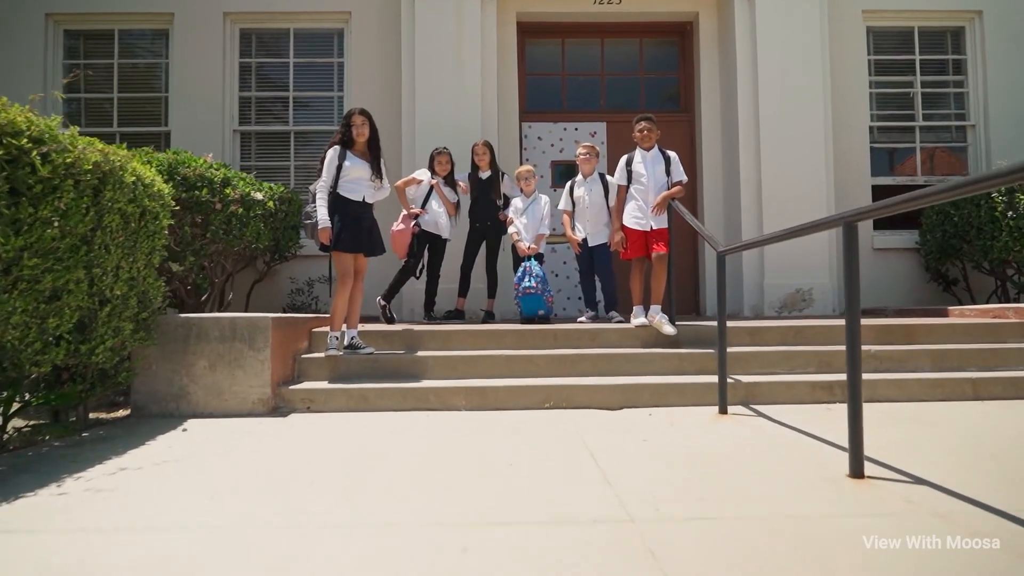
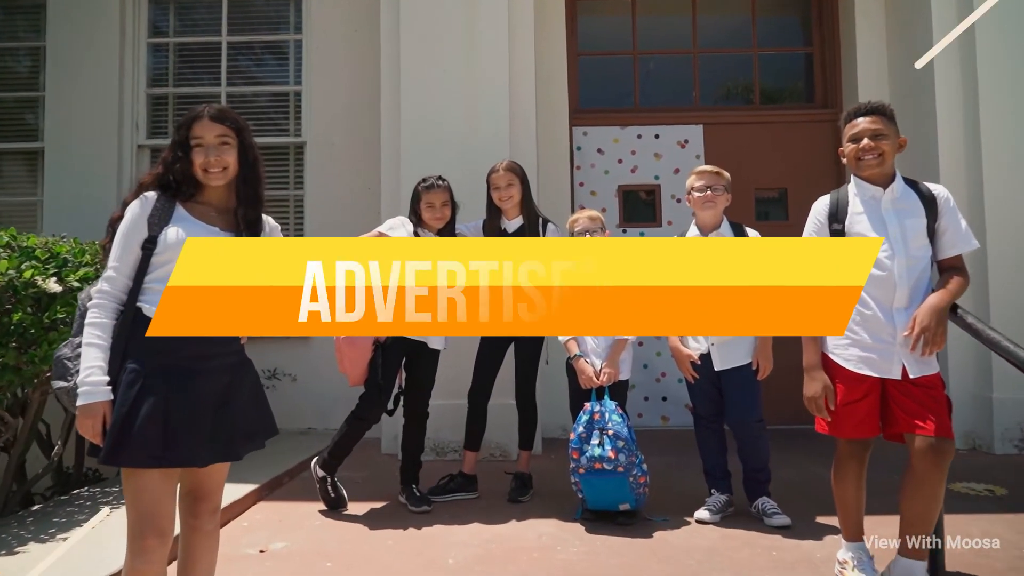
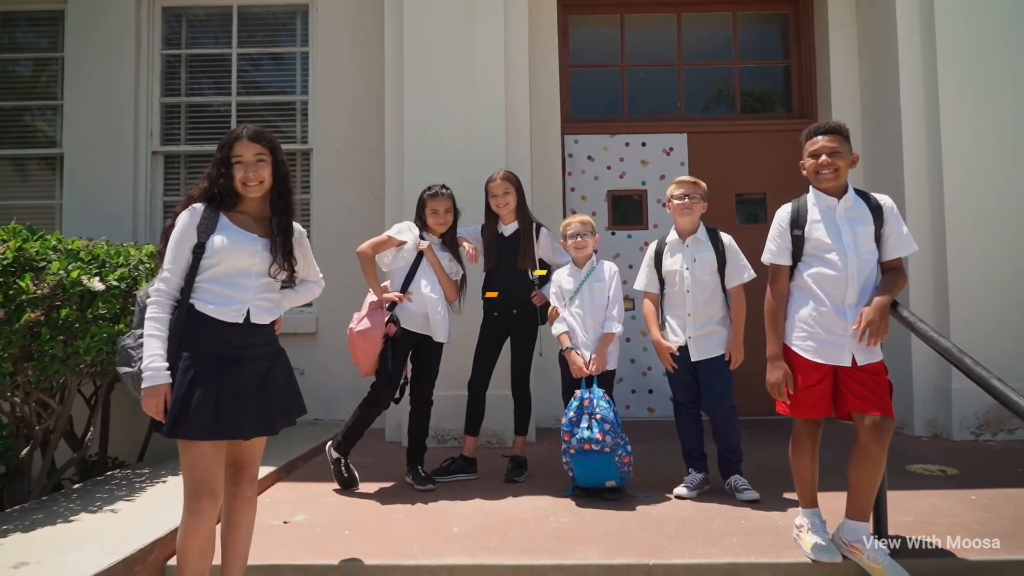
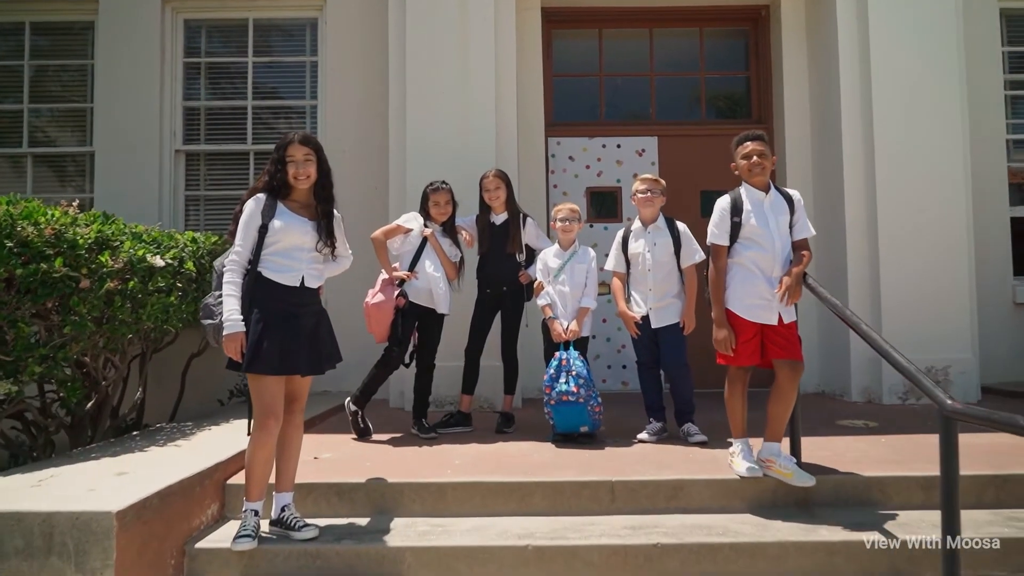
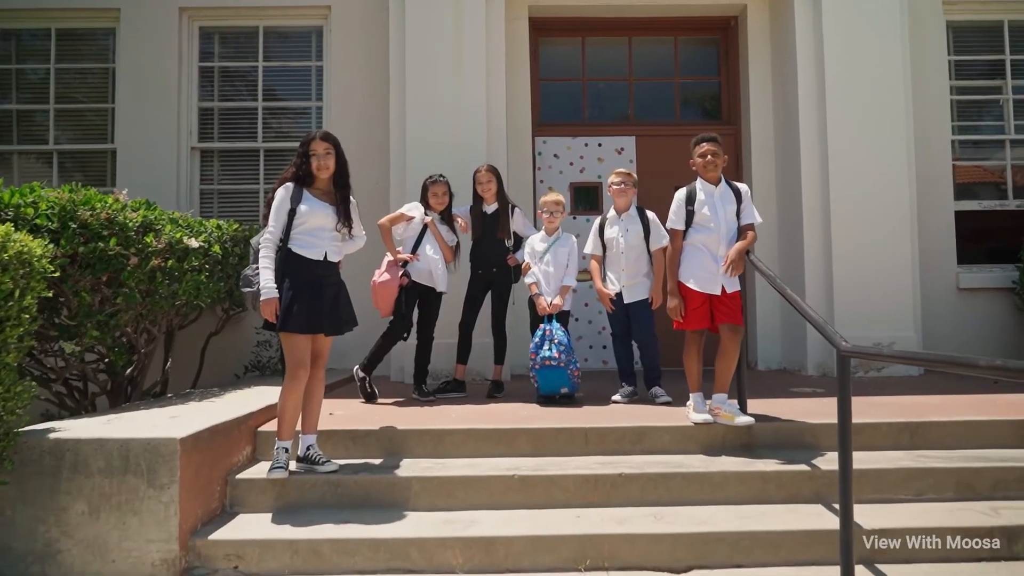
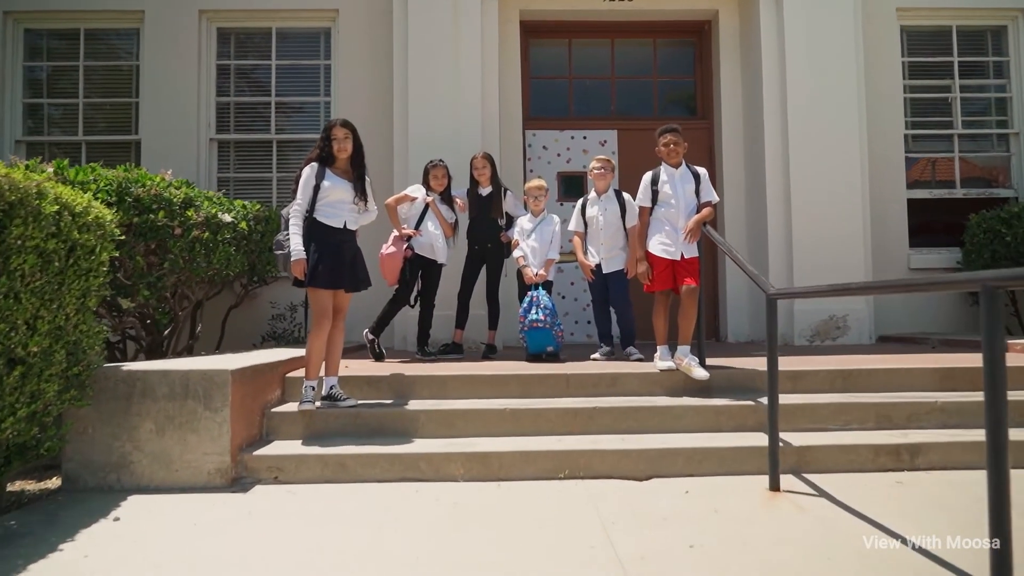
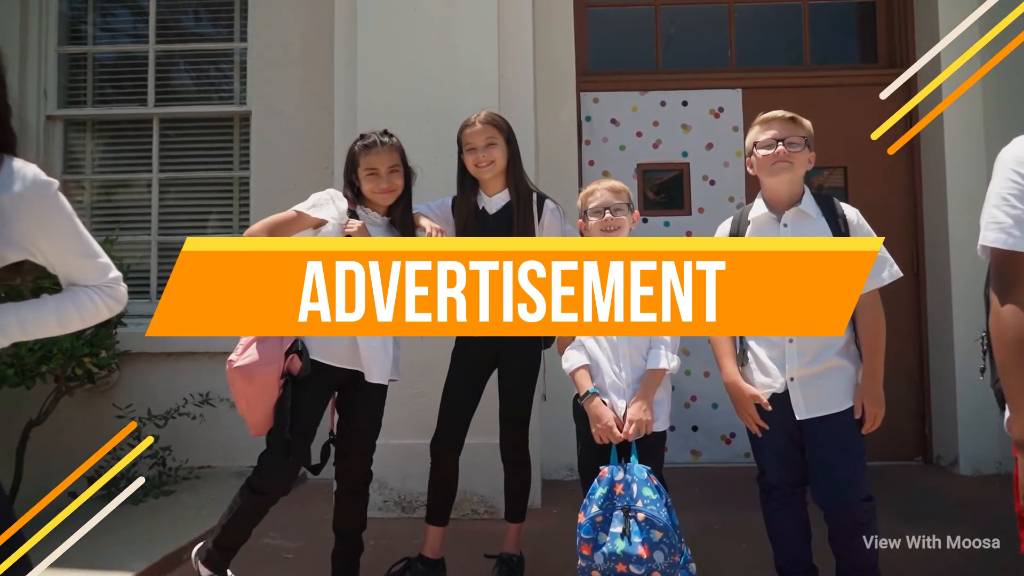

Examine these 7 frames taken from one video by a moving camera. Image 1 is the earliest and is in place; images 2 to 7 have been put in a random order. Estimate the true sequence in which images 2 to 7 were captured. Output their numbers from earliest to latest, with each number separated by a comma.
6, 5, 4, 3, 2, 7
